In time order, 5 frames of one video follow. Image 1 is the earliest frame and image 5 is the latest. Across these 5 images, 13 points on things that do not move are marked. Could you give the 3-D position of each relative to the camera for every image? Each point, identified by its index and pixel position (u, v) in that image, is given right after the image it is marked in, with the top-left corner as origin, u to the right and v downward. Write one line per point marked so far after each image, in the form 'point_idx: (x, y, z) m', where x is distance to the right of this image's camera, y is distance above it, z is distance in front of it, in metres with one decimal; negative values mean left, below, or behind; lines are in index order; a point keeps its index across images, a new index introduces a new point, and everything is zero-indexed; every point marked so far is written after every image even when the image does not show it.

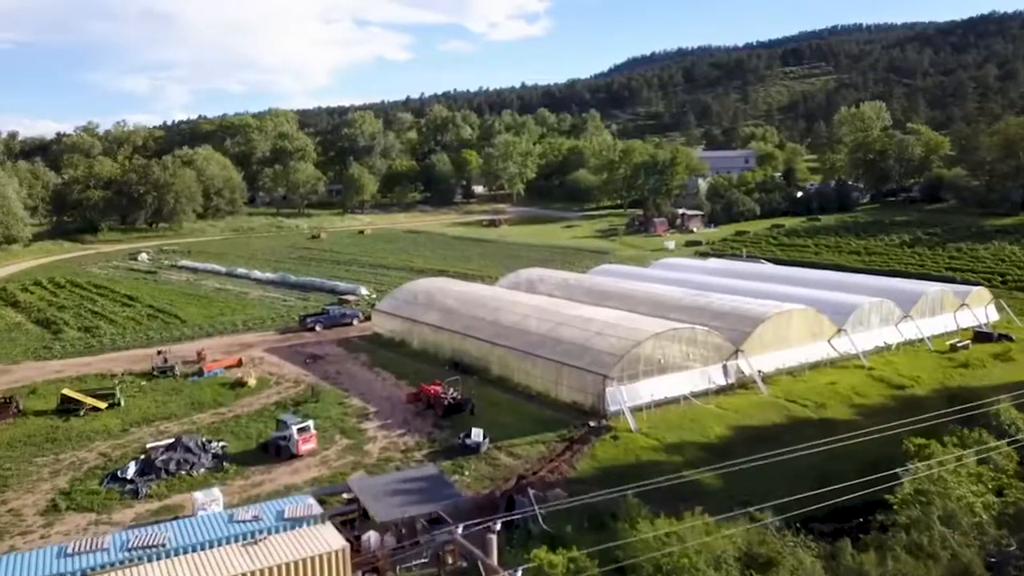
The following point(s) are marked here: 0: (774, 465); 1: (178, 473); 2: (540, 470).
0: (+4.7, -3.2, +19.0) m
1: (-6.0, -3.3, +19.0) m
2: (+0.5, -3.2, +18.8) m
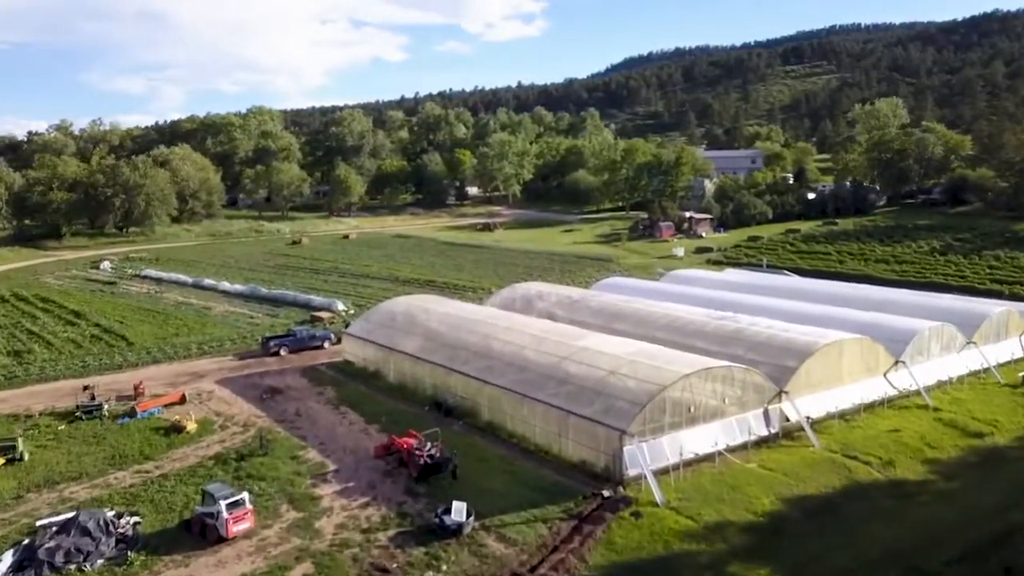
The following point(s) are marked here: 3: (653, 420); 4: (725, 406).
0: (+4.6, -3.7, +14.6) m
1: (-6.1, -3.8, +14.5) m
2: (+0.4, -3.7, +14.3) m
3: (+2.3, -2.2, +17.5) m
4: (+3.8, -2.1, +18.8) m
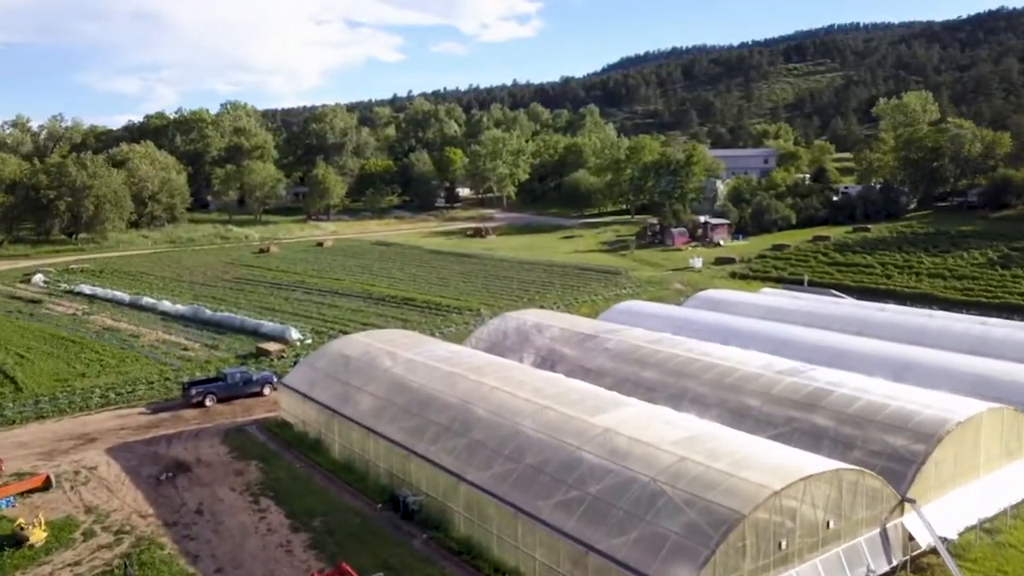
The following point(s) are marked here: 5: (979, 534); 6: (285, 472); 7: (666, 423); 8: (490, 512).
0: (+4.5, -4.3, +8.0) m
1: (-6.2, -4.5, +7.9) m
2: (+0.3, -4.4, +7.7) m
3: (+2.2, -2.9, +10.9) m
4: (+3.6, -2.8, +12.2) m
5: (+6.2, -3.2, +14.0) m
6: (-3.8, -3.1, +17.9) m
7: (+2.0, -1.8, +14.2) m
8: (-0.3, -2.8, +13.5) m
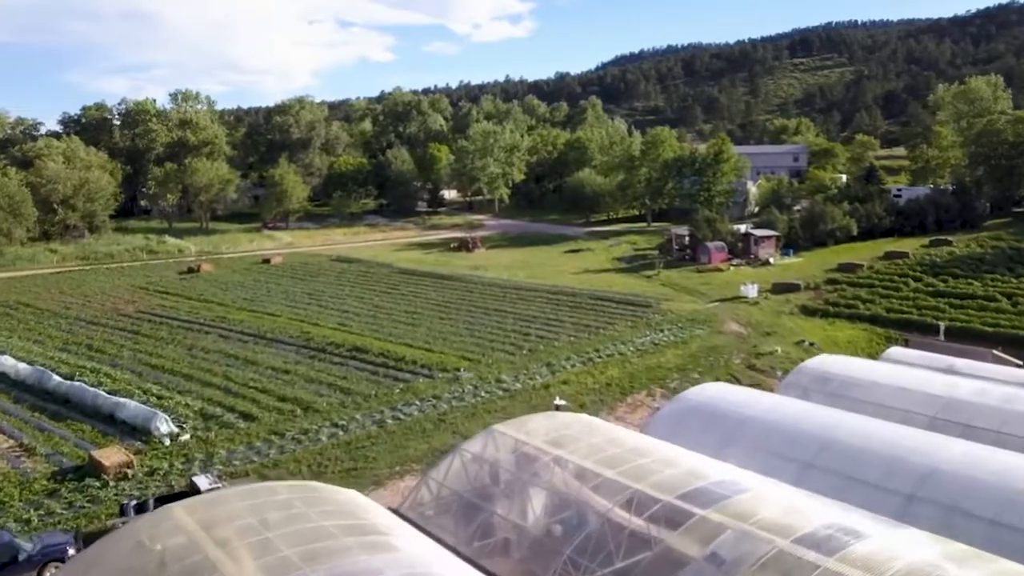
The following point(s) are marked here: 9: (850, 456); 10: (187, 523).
0: (+4.5, -5.5, -3.2) m
1: (-6.1, -5.7, -3.4) m
2: (+0.3, -5.6, -3.5) m
3: (+2.2, -4.0, -0.3) m
4: (+3.6, -3.9, +1.0) m
5: (+6.2, -4.4, +2.9) m
6: (-3.9, -4.3, +6.7) m
7: (+2.0, -3.0, +3.0) m
8: (-0.3, -4.0, +2.3) m
9: (+4.3, -2.0, +13.2) m
10: (-3.2, -2.2, +10.2) m
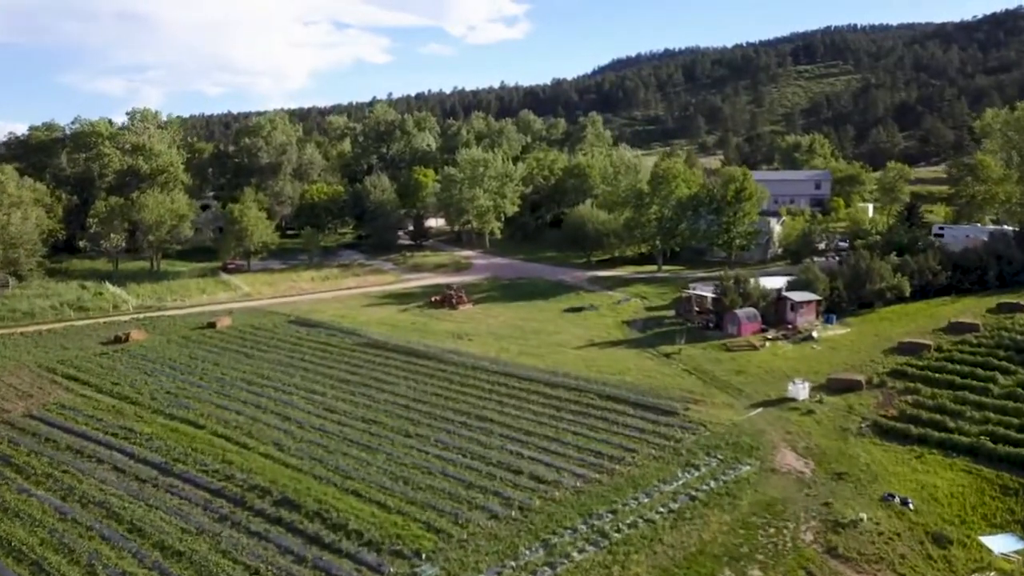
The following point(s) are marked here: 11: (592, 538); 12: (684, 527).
0: (+4.3, -8.0, -10.4) m
1: (-6.3, -8.1, -10.6) m
2: (+0.1, -8.1, -10.7) m
3: (+2.0, -6.5, -7.4) m
4: (+3.5, -6.4, -6.2) m
5: (+6.0, -6.9, -4.3) m
6: (-4.1, -6.7, -0.5) m
7: (+1.8, -5.5, -4.2) m
8: (-0.5, -6.5, -4.9) m
9: (+4.1, -4.5, +6.0) m
10: (-3.4, -4.7, +3.0) m
11: (+1.4, -4.3, +18.3) m
12: (+3.0, -4.2, +18.6) m
